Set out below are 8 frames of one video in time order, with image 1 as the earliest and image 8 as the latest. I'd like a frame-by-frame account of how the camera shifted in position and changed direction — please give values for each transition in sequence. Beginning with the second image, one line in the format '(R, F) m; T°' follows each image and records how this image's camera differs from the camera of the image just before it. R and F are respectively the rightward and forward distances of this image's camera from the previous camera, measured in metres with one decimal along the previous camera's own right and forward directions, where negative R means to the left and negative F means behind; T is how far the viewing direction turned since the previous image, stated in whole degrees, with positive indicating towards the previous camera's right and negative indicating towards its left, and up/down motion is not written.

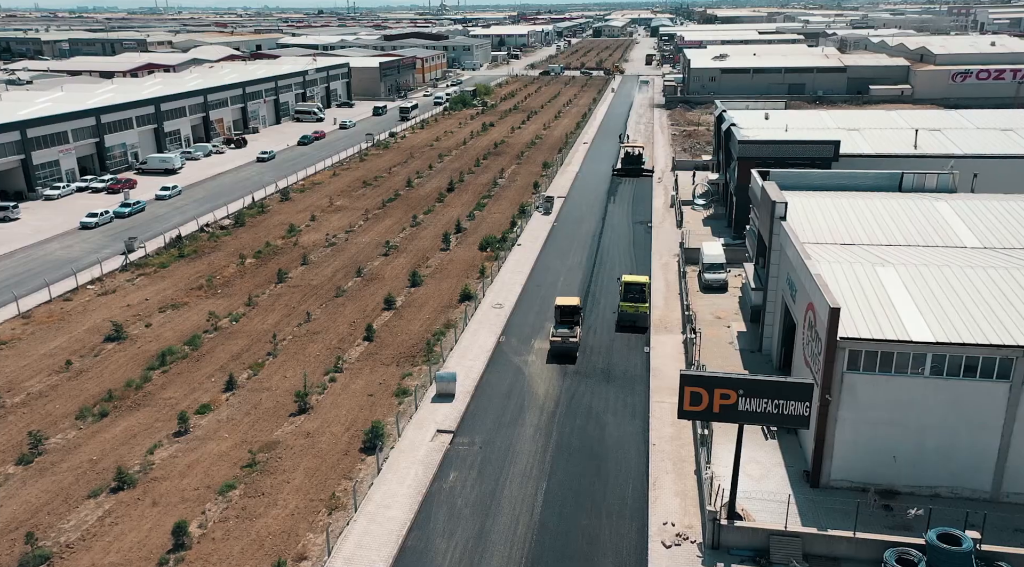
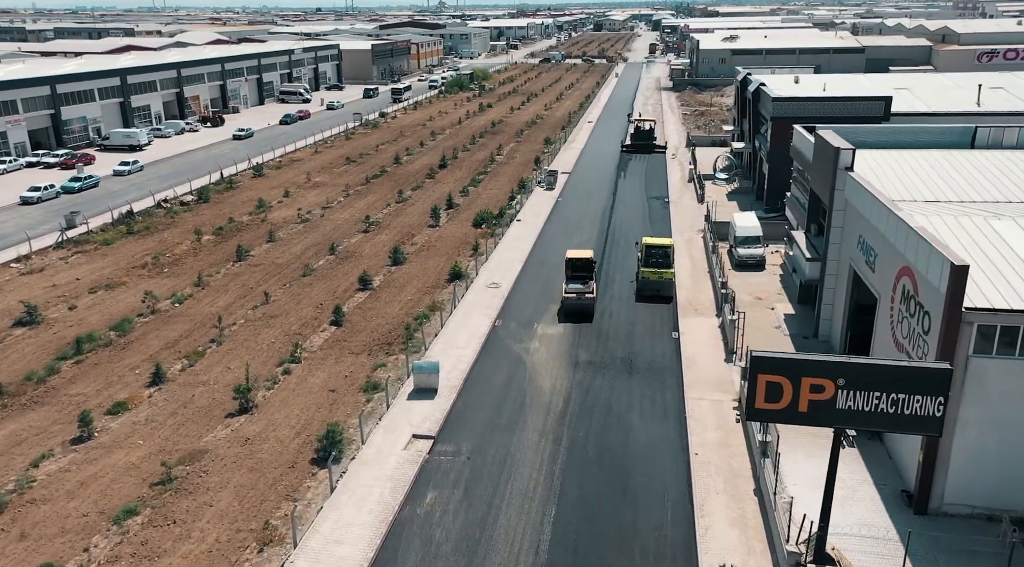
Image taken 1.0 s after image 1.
(+0.1, +7.1) m; 0°
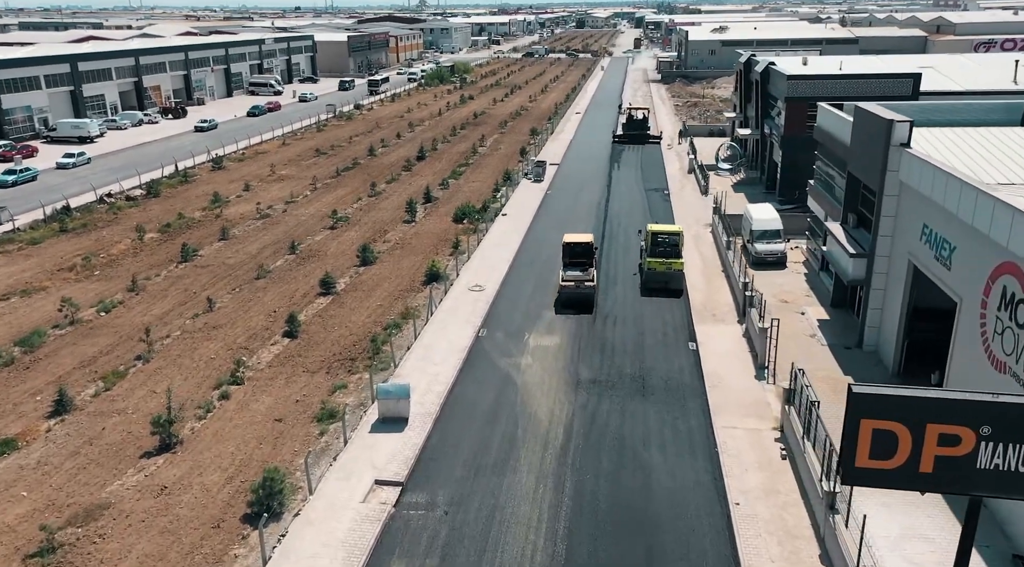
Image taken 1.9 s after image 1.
(-0.1, +5.1) m; +1°
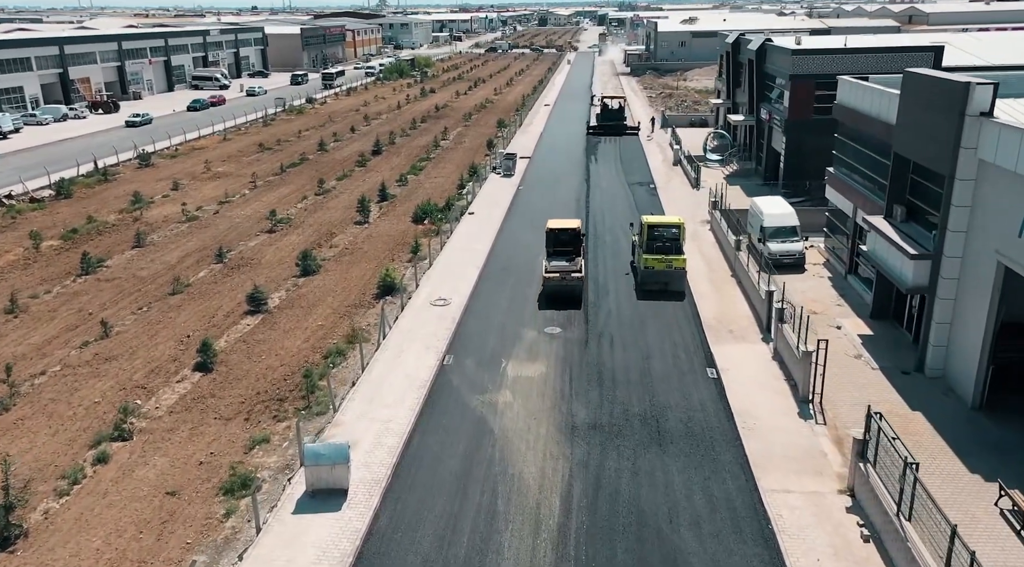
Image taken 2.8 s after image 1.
(-0.2, +5.7) m; +2°
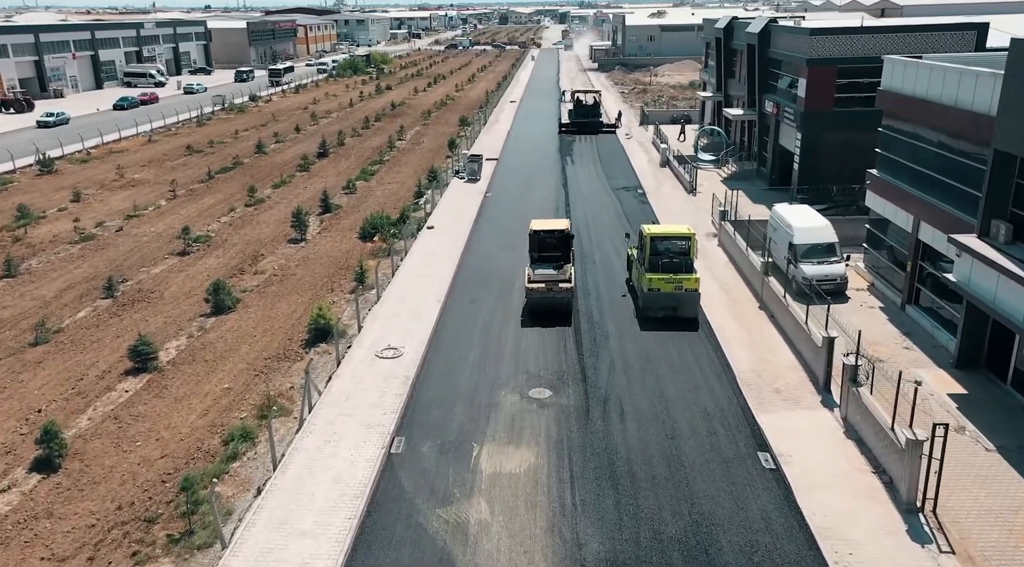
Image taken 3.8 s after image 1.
(-0.2, +6.4) m; +2°
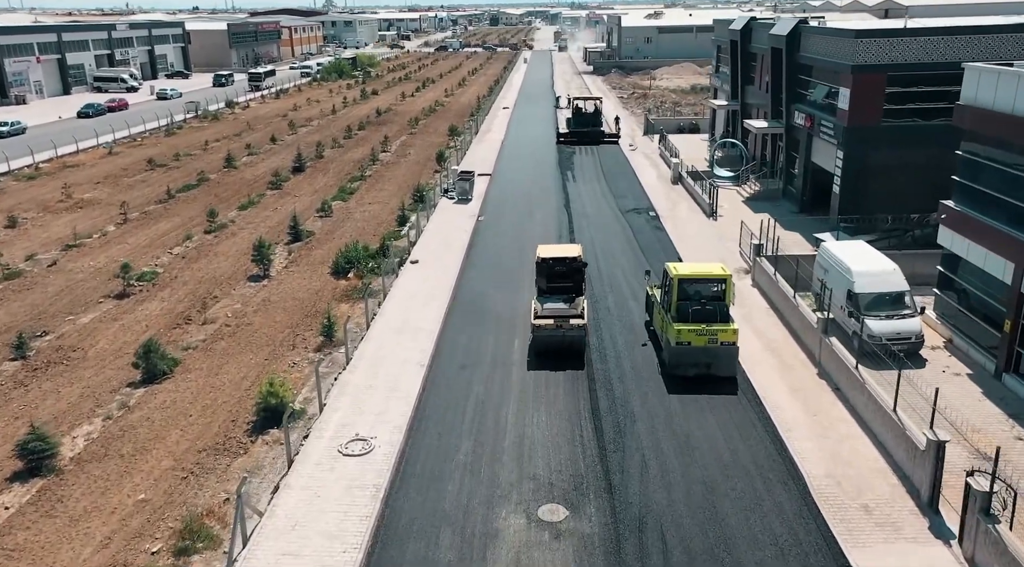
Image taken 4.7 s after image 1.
(-0.2, +4.5) m; +1°
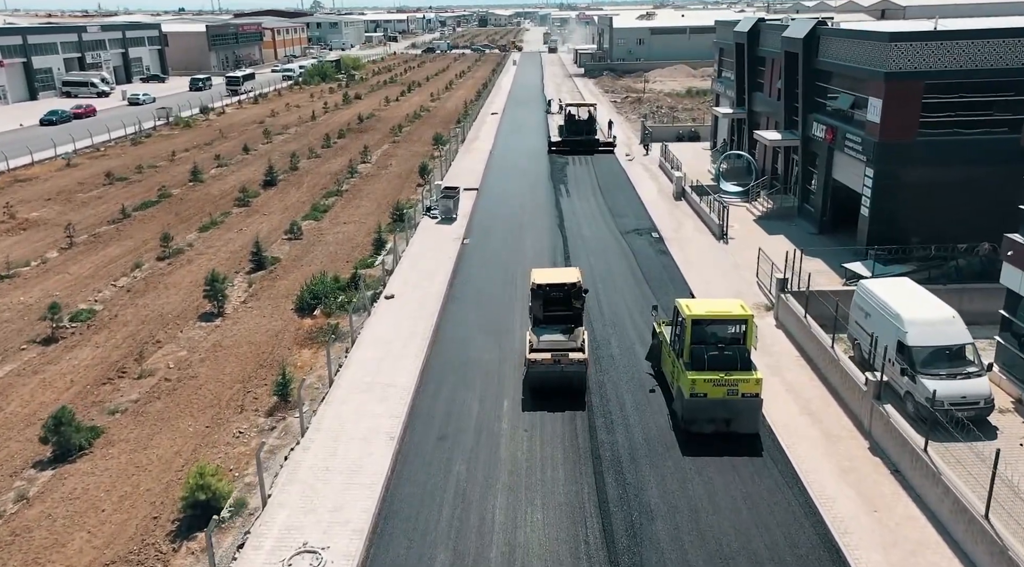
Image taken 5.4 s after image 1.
(0.0, +3.3) m; +1°
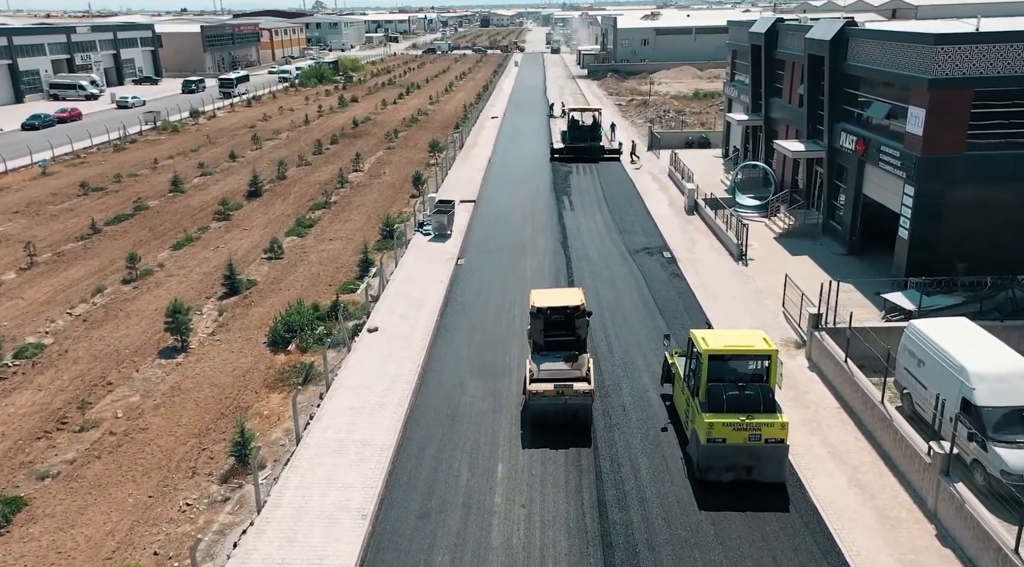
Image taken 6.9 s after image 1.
(+0.1, +2.6) m; 0°
